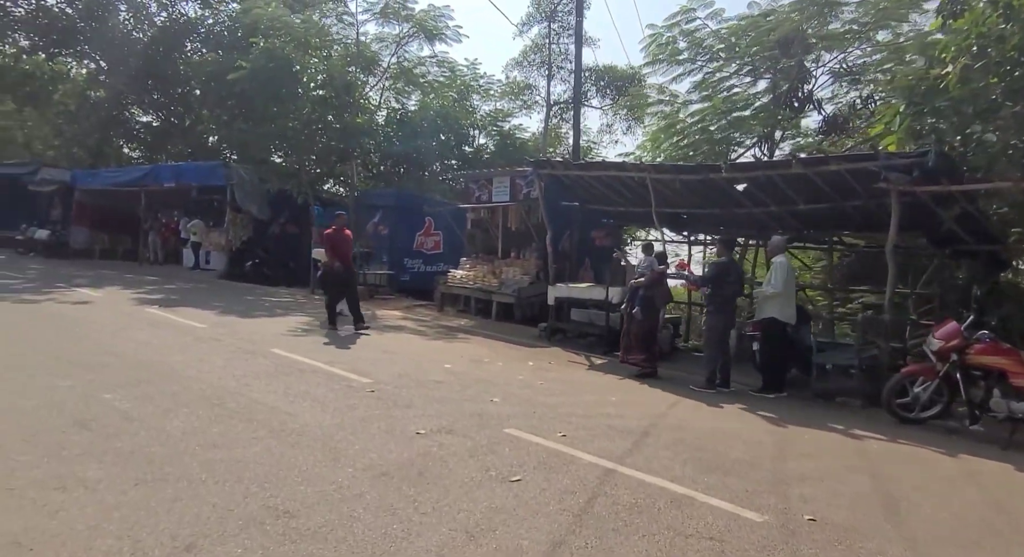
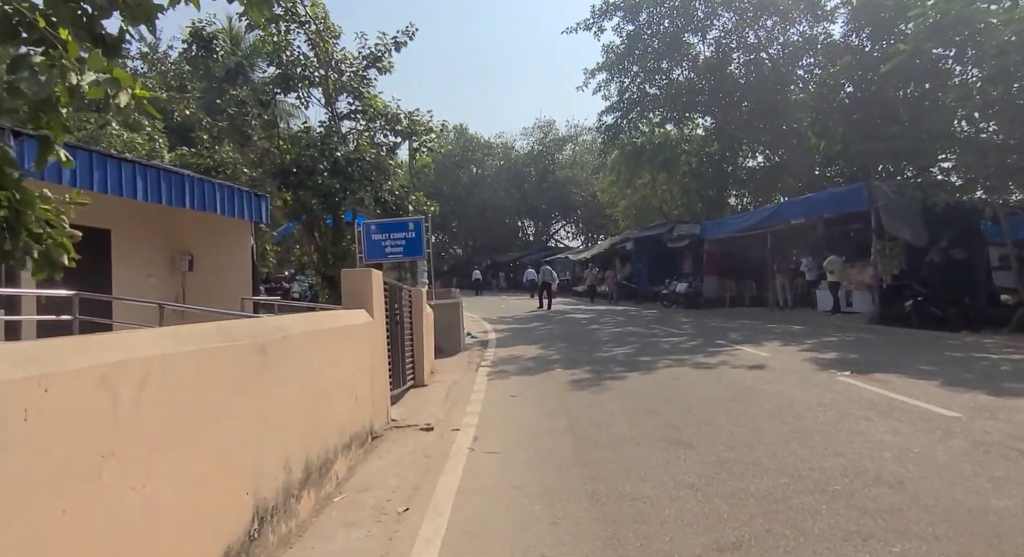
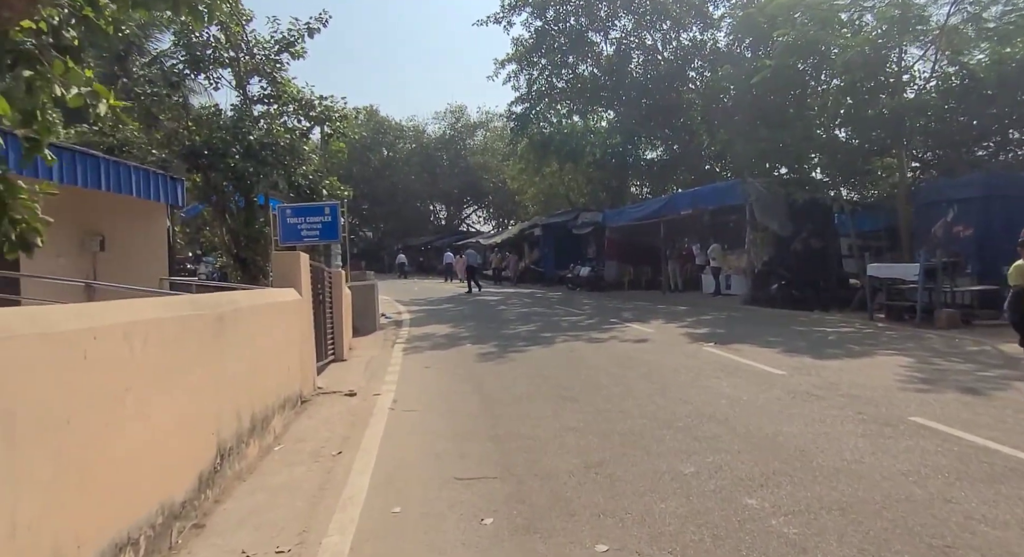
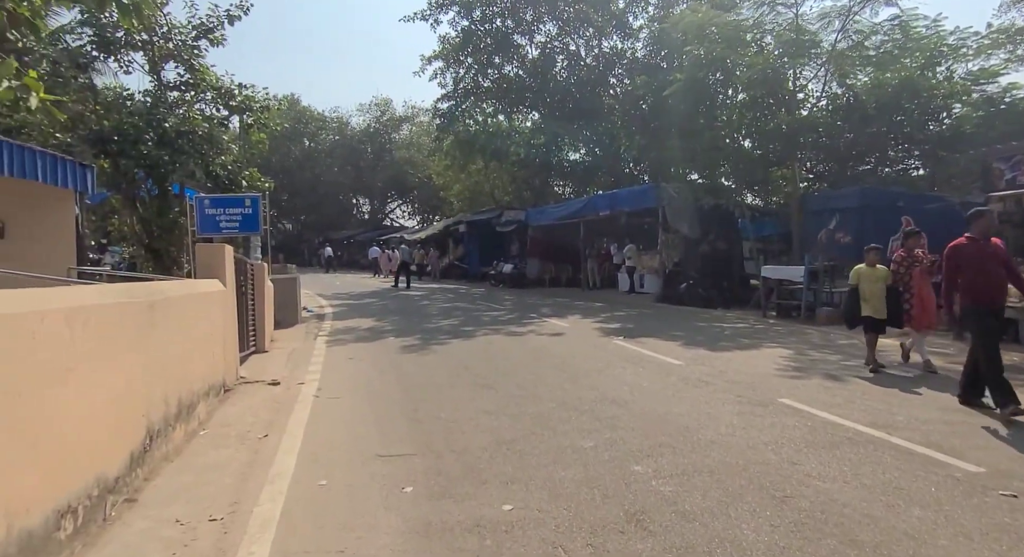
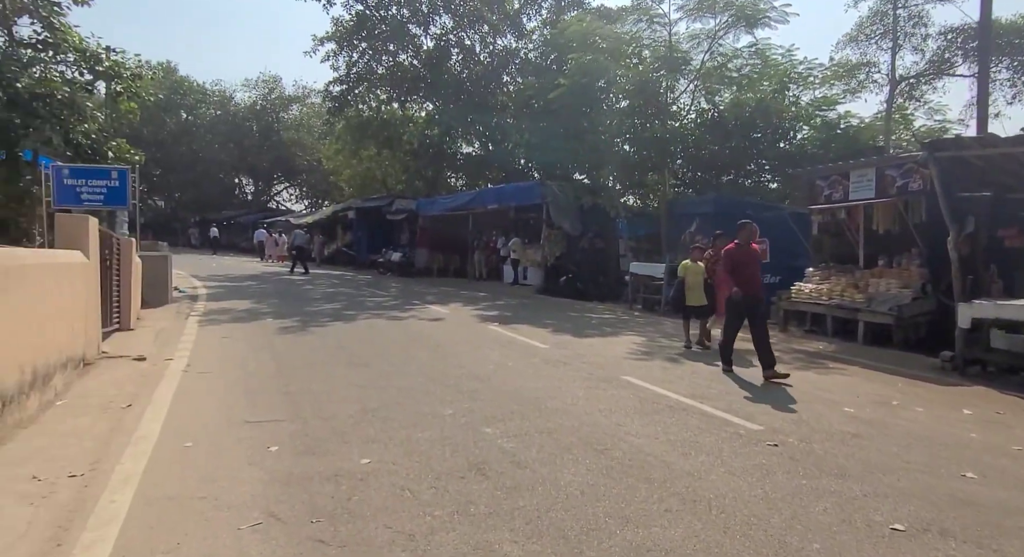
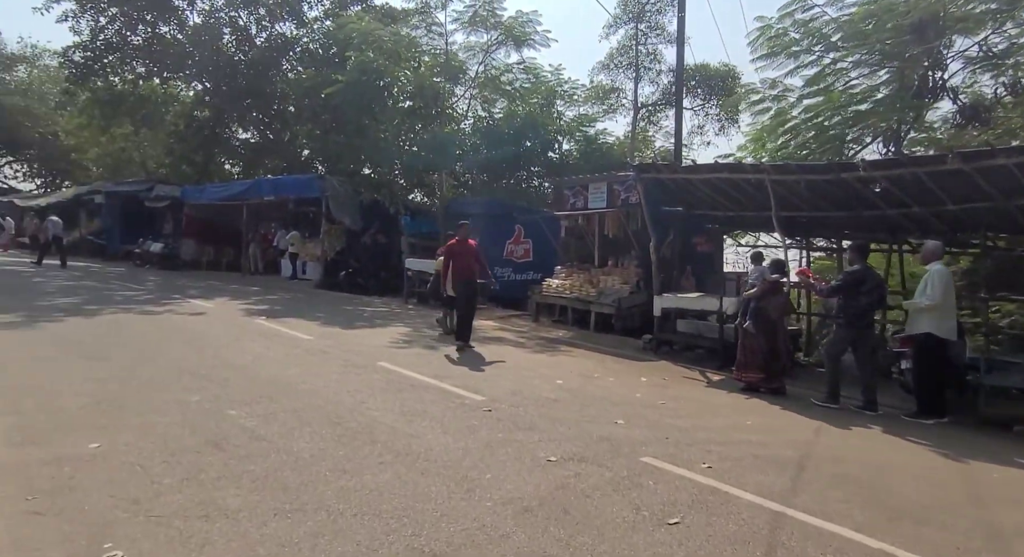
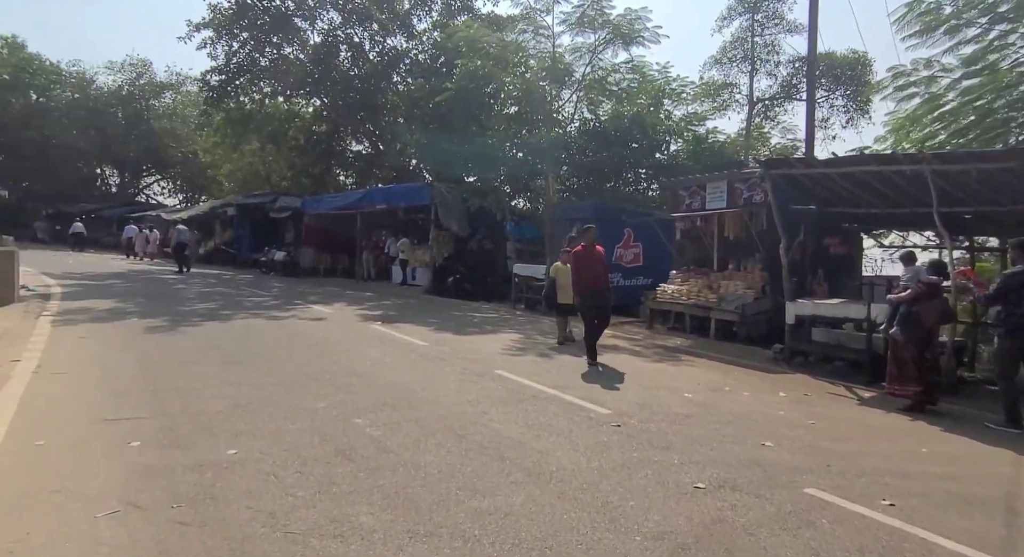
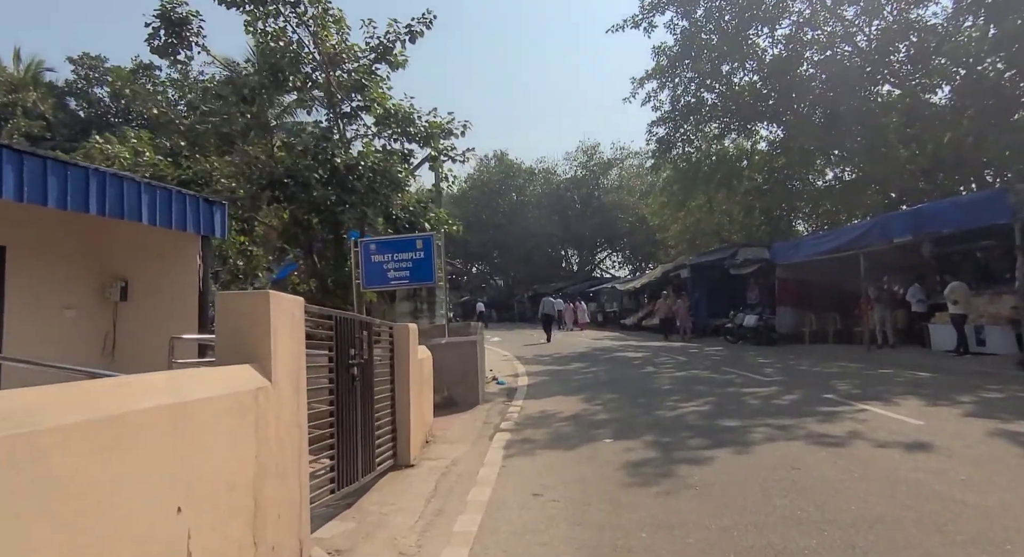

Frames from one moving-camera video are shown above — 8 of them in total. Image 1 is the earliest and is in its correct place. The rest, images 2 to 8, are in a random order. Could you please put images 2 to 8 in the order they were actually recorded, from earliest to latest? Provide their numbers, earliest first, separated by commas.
6, 7, 5, 4, 3, 2, 8
